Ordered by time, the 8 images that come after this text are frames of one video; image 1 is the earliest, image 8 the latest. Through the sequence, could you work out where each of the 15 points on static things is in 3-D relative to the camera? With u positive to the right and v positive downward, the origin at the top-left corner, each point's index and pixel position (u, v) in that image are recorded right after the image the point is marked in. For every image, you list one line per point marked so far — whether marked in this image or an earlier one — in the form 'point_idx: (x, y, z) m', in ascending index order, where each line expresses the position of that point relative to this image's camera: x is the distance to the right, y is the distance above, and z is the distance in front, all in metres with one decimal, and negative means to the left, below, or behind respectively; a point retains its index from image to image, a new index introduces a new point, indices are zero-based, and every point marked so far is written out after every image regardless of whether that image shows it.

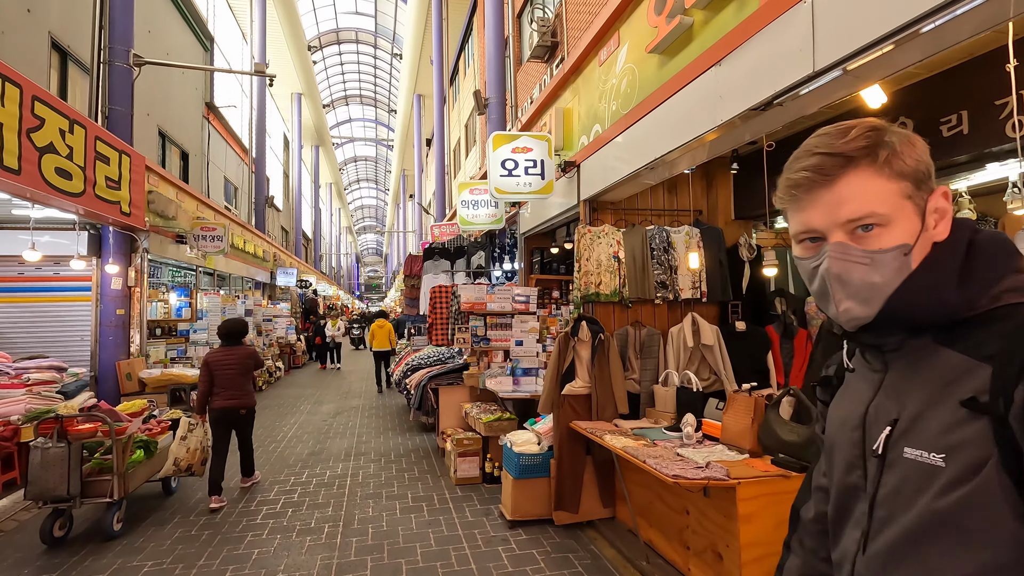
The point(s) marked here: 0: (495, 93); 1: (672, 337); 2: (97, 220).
0: (-0.2, +2.5, +7.0) m
1: (+1.0, -0.3, +3.5) m
2: (-4.1, +0.7, +5.3) m
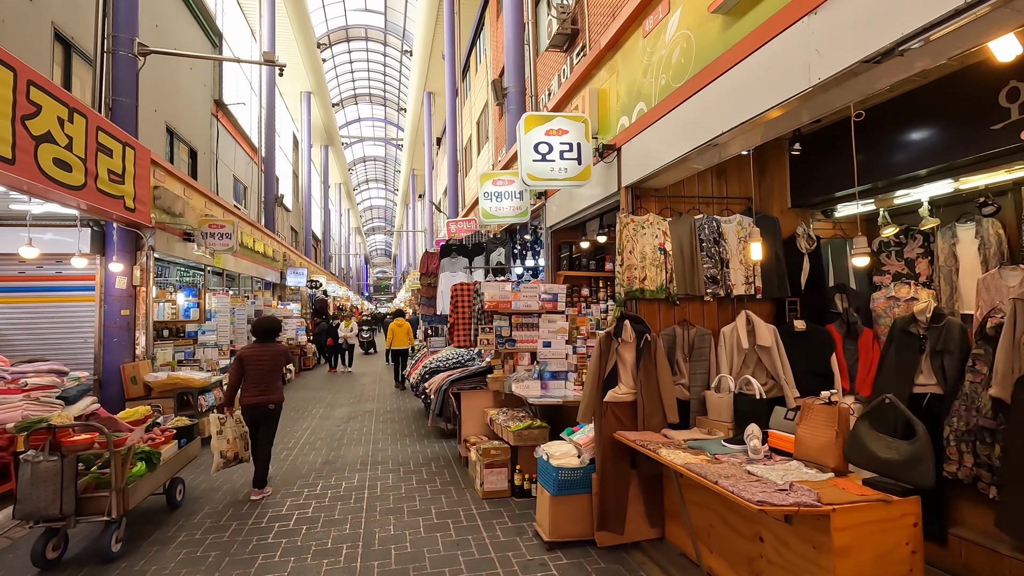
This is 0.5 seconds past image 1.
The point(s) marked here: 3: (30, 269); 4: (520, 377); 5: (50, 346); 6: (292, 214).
0: (0.0, +2.6, +6.7) m
1: (+1.2, -0.3, +3.1) m
2: (-3.9, +0.7, +5.0) m
3: (-4.8, +0.2, +5.3) m
4: (+0.1, -0.7, +4.3) m
5: (-4.6, -0.6, +5.3) m
6: (-7.8, +2.6, +18.9) m
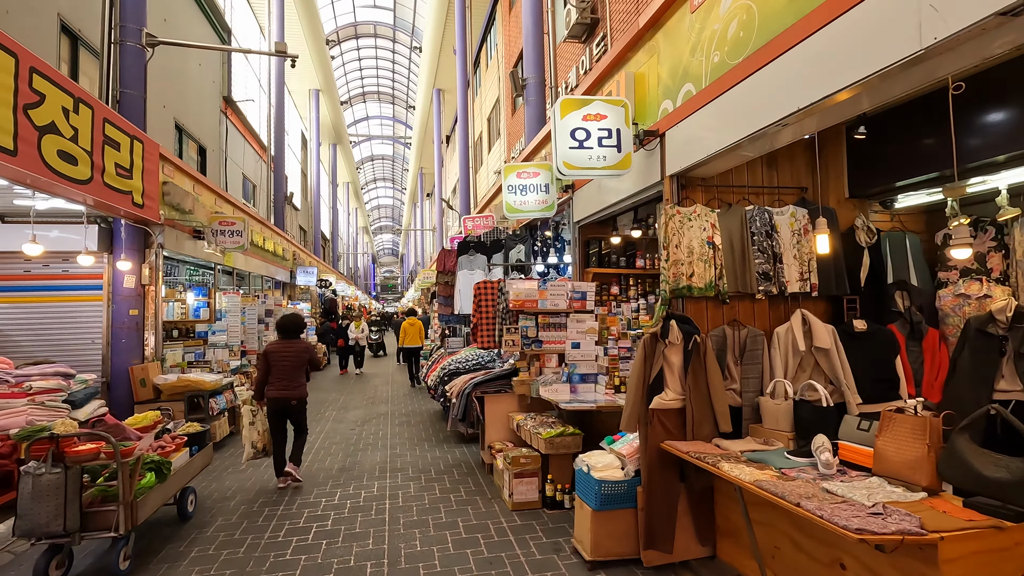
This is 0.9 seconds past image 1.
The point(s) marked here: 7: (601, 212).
0: (+0.2, +2.6, +6.4) m
1: (+1.4, -0.3, +2.9) m
2: (-3.6, +0.7, +4.8) m
3: (-4.5, +0.2, +5.1) m
4: (+0.3, -0.7, +4.1) m
5: (-4.4, -0.6, +5.1) m
6: (-7.4, +2.6, +18.7) m
7: (+0.7, +0.6, +4.2) m
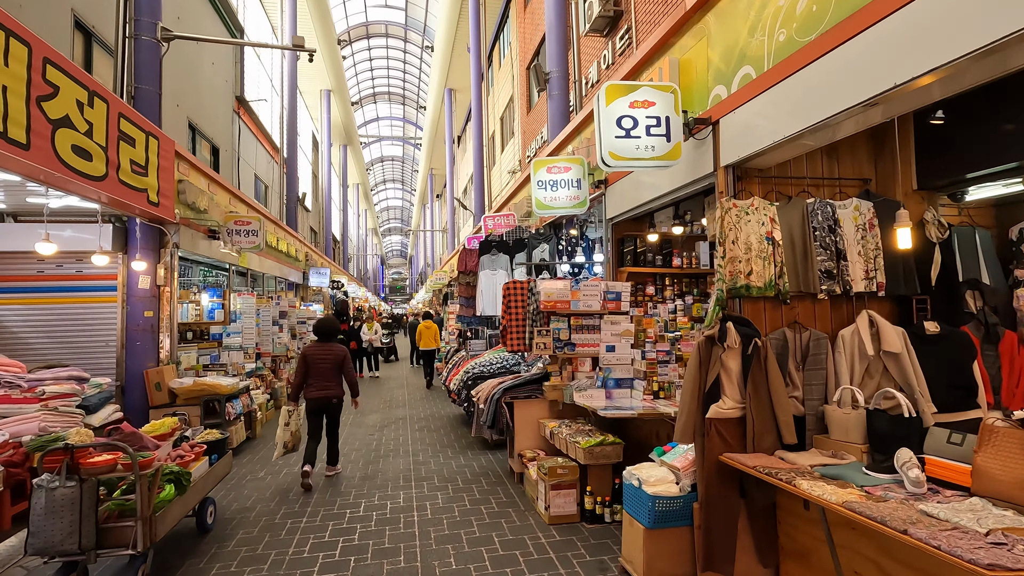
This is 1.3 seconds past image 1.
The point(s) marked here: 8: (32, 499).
0: (+0.5, +2.6, +6.3) m
1: (+1.7, -0.3, +2.7) m
2: (-3.4, +0.7, +4.7) m
3: (-4.3, +0.2, +4.9) m
4: (+0.5, -0.7, +3.9) m
5: (-4.1, -0.6, +5.0) m
6: (-7.0, +2.6, +18.6) m
7: (+0.9, +0.6, +4.0) m
8: (-2.1, -0.9, +2.3) m
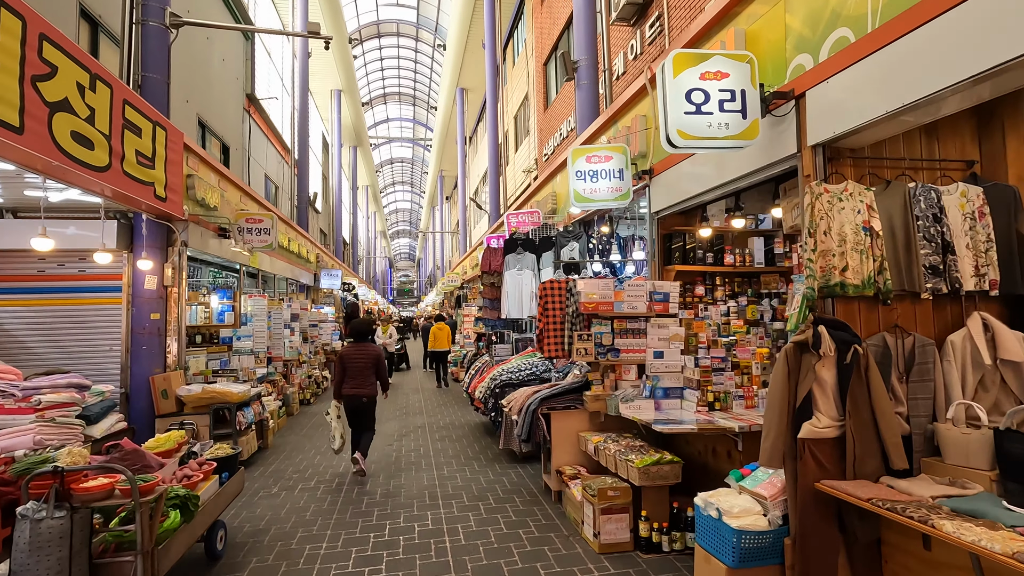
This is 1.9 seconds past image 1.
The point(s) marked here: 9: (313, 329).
0: (+0.8, +2.6, +5.9) m
1: (+1.9, -0.3, +2.3) m
2: (-3.1, +0.7, +4.4) m
3: (-4.0, +0.2, +4.6) m
4: (+0.8, -0.7, +3.5) m
5: (-3.8, -0.6, +4.7) m
6: (-6.5, +2.5, +18.4) m
7: (+1.2, +0.6, +3.6) m
8: (-1.8, -0.9, +2.0) m
9: (-3.8, -0.8, +10.3) m
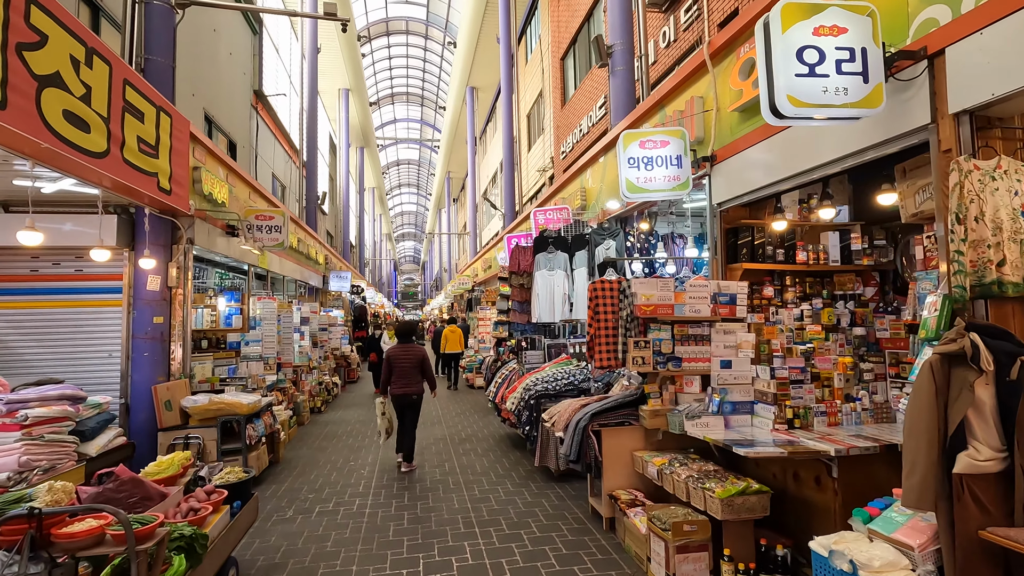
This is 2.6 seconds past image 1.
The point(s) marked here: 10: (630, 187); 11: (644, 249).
0: (+1.1, +2.5, +5.5) m
1: (+2.2, -0.3, +1.9) m
2: (-2.8, +0.7, +4.0) m
3: (-3.7, +0.2, +4.3) m
4: (+1.0, -0.7, +3.1) m
5: (-3.6, -0.6, +4.3) m
6: (-6.2, +2.4, +18.0) m
7: (+1.5, +0.6, +3.2) m
8: (-1.6, -0.9, +1.6) m
9: (-3.5, -0.8, +9.9) m
10: (+0.8, +0.6, +3.4) m
11: (+1.2, +0.4, +4.7) m
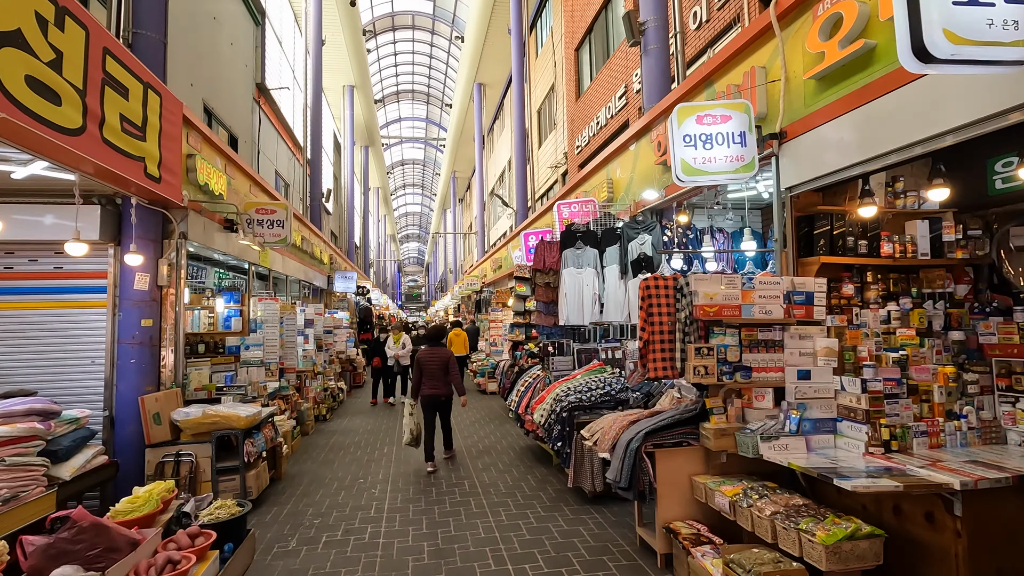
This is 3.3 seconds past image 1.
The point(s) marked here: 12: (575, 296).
0: (+1.3, +2.6, +5.0) m
1: (+2.4, -0.2, +1.4) m
2: (-2.6, +0.7, +3.5) m
3: (-3.5, +0.2, +3.8) m
4: (+1.2, -0.7, +2.6) m
5: (-3.3, -0.6, +3.8) m
6: (-5.9, +2.4, +17.6) m
7: (+1.7, +0.6, +2.7) m
8: (-1.4, -0.9, +1.1) m
9: (-3.2, -0.8, +9.4) m
10: (+1.0, +0.7, +3.0) m
11: (+1.4, +0.4, +4.3) m
12: (+0.5, 0.0, +4.6) m
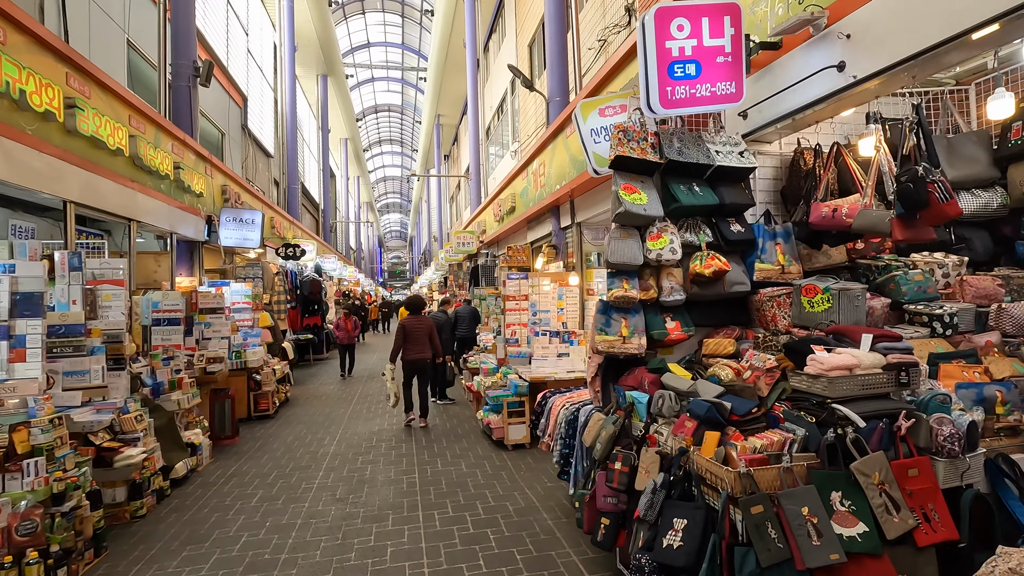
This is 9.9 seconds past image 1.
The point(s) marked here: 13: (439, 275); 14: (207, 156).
0: (+1.8, +2.9, +0.2) m
1: (+2.9, -0.1, -3.3) m
2: (-2.1, +0.9, -1.3) m
3: (-3.0, +0.4, -1.0) m
4: (+1.8, -0.5, -2.1) m
5: (-2.8, -0.3, -1.0) m
6: (-5.7, +3.2, +12.6) m
7: (+2.2, +0.8, -2.0) m
8: (-0.8, -0.7, -3.6) m
9: (-2.9, -0.4, +4.6) m
10: (+1.5, +0.9, -1.8) m
11: (+1.9, +0.7, -0.5) m
12: (+1.0, +0.3, -0.2) m
13: (-2.0, +0.3, +15.2) m
14: (-3.6, +1.6, +5.9) m
